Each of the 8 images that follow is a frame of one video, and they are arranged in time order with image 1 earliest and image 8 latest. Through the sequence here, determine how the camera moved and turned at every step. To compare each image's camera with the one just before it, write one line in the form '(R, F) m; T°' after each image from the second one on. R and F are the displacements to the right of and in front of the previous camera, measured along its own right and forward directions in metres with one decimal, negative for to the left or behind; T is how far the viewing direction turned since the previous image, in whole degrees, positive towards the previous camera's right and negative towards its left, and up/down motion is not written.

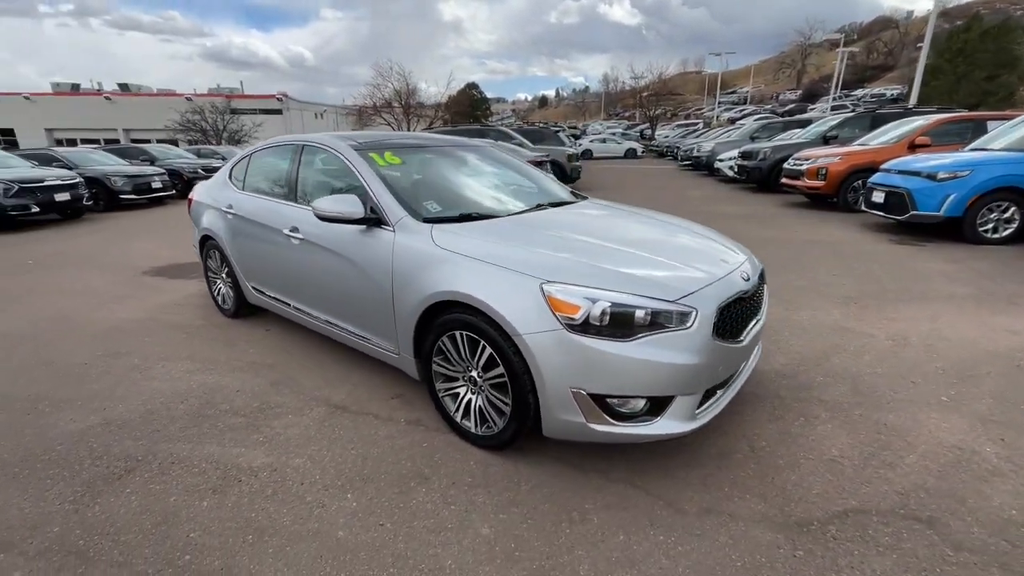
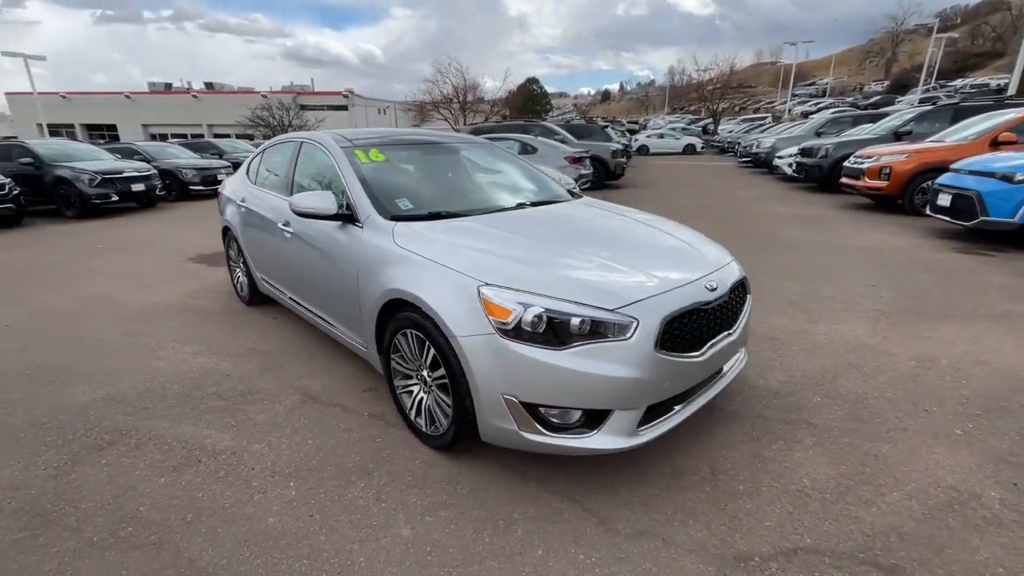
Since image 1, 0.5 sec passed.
(+0.6, +0.1) m; -7°
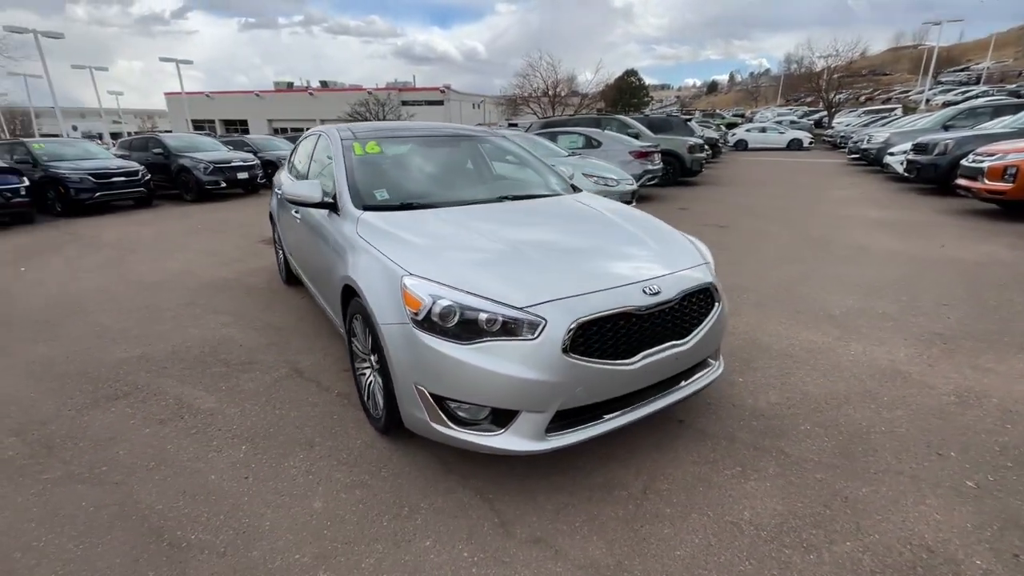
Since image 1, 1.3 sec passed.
(+0.8, +0.1) m; -11°
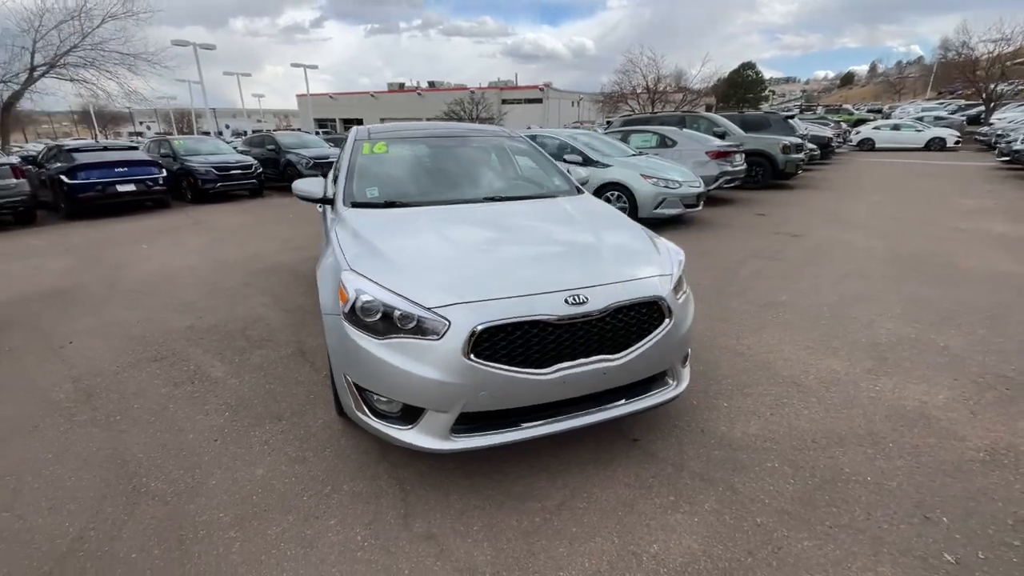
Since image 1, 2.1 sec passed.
(+0.8, +0.1) m; -11°
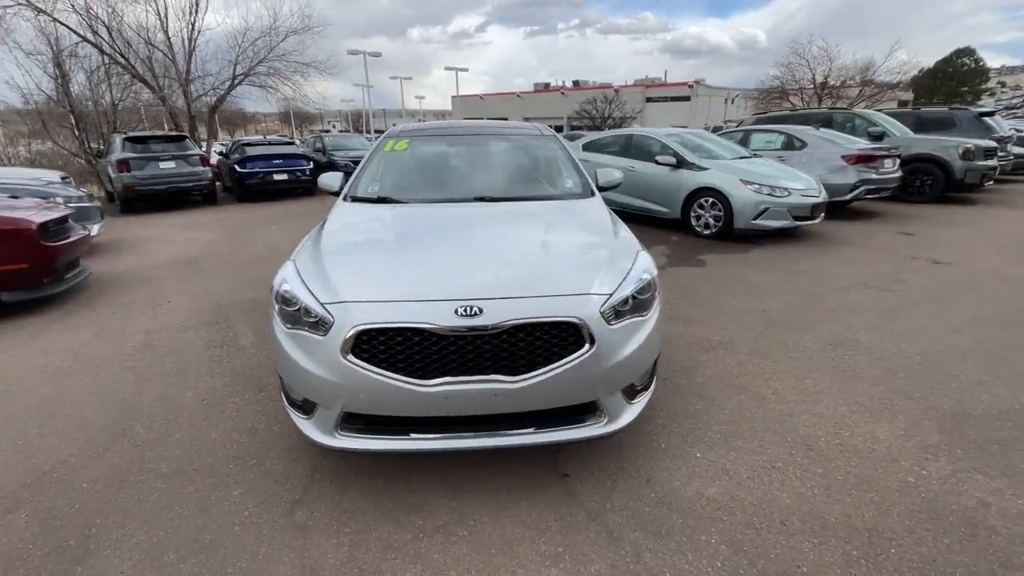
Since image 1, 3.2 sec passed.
(+1.0, +0.3) m; -16°
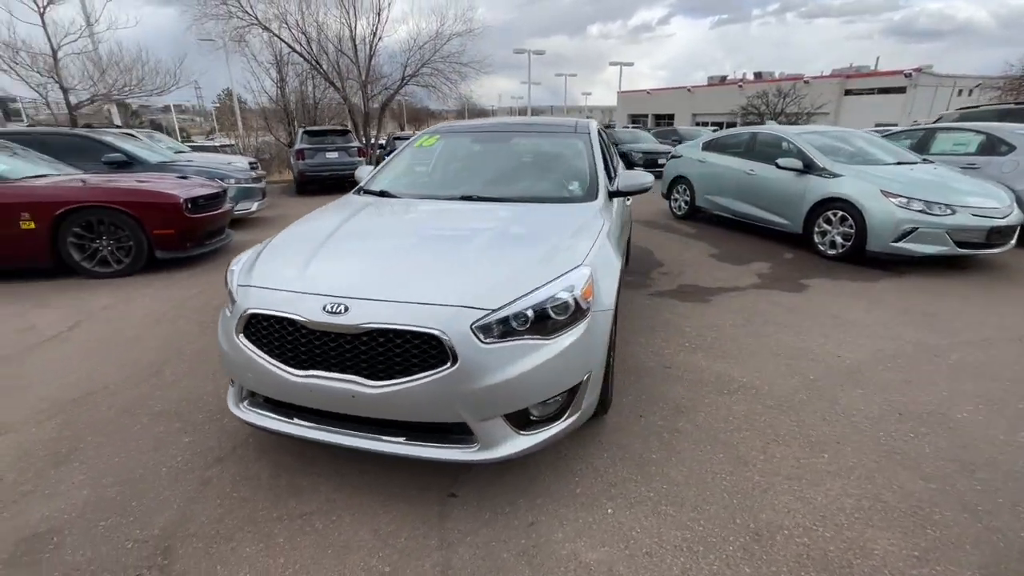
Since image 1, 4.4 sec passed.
(+1.2, +0.3) m; -18°
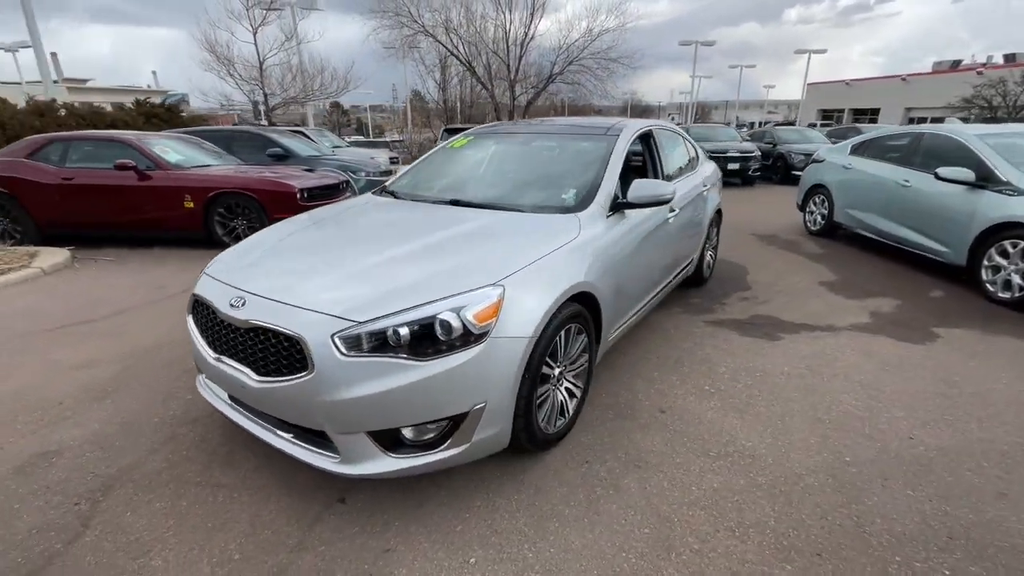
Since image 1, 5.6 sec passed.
(+1.1, +0.4) m; -18°
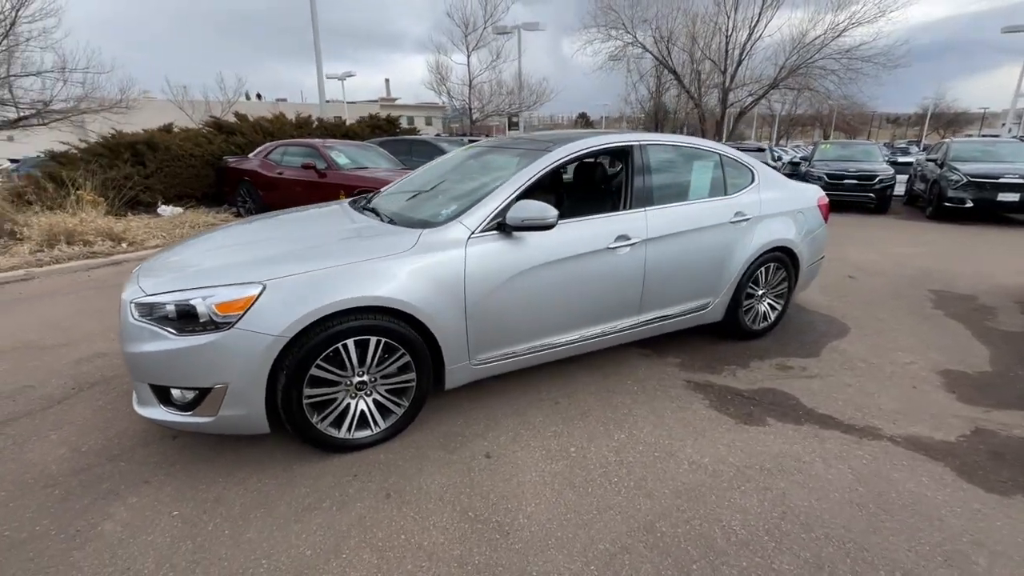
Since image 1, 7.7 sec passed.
(+2.1, +0.6) m; -26°
